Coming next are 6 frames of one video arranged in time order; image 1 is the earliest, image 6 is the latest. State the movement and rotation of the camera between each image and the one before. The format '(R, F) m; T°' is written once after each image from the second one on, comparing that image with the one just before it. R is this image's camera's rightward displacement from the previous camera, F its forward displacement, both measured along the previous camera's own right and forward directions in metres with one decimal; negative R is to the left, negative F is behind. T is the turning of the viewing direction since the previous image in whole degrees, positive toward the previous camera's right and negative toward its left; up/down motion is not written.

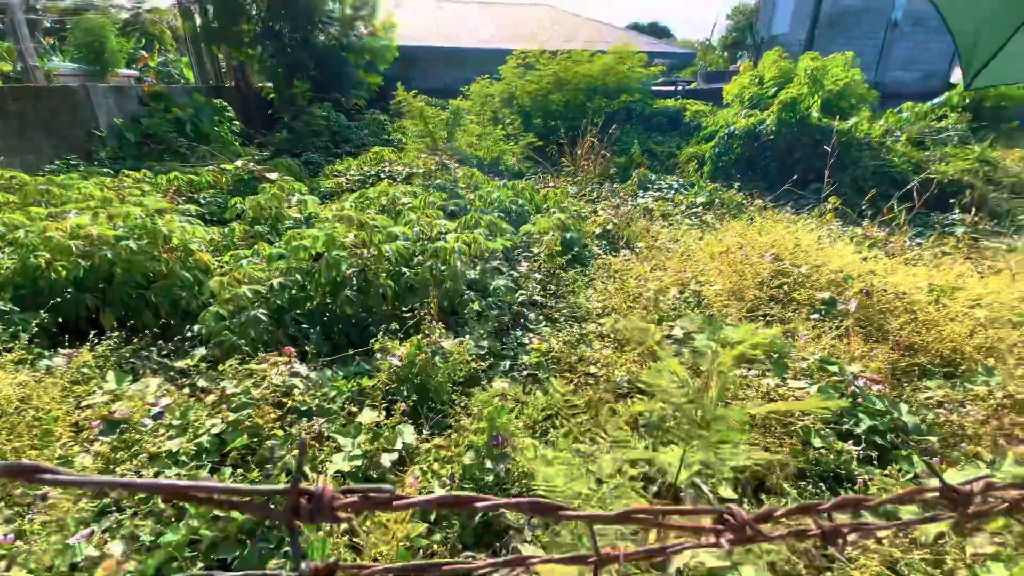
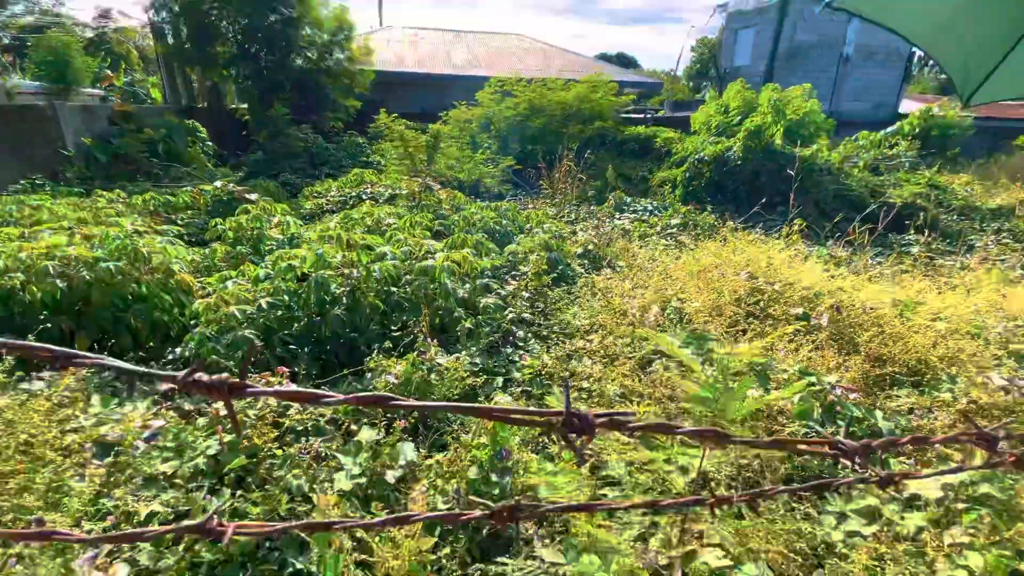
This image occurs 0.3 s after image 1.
(-0.1, -0.1) m; +3°
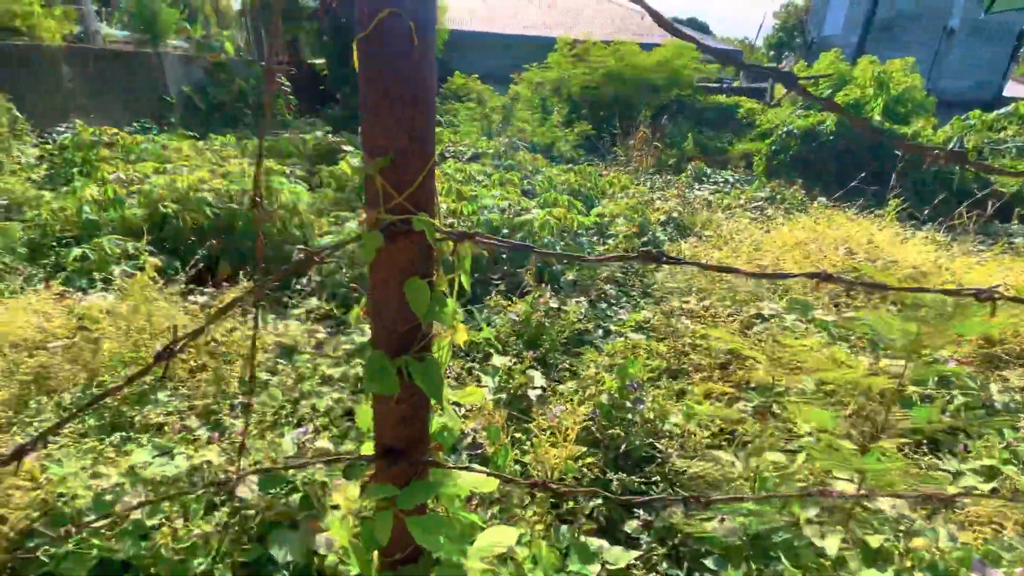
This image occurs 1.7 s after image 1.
(-0.4, -0.2) m; -5°
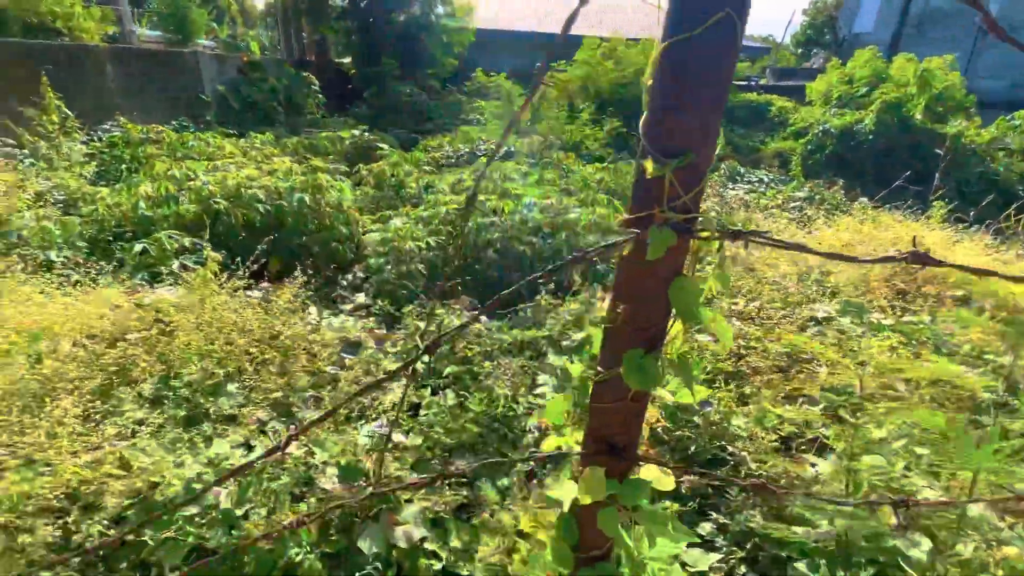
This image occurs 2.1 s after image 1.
(-0.2, 0.0) m; -2°
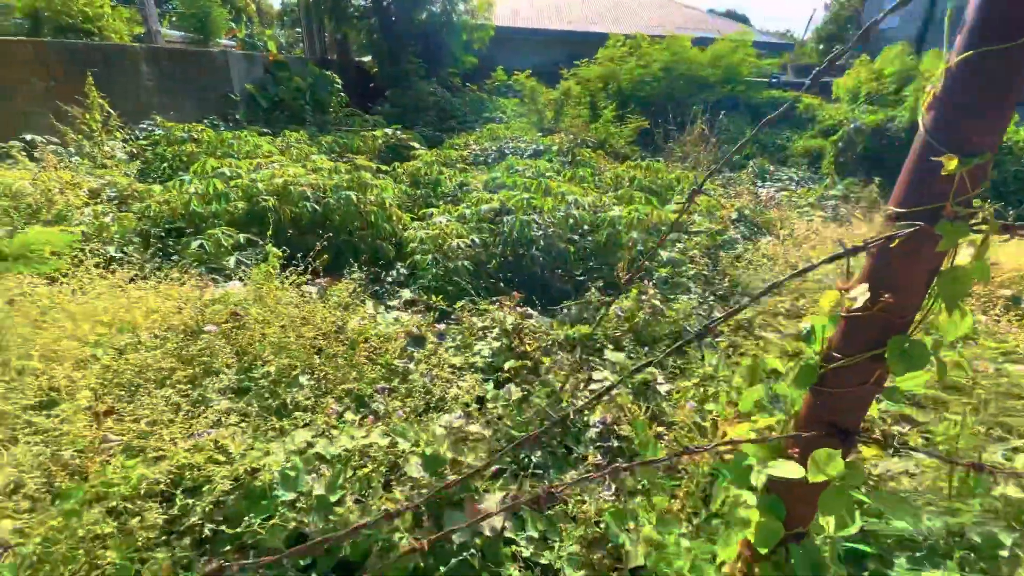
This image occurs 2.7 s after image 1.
(-0.2, 0.0) m; -1°
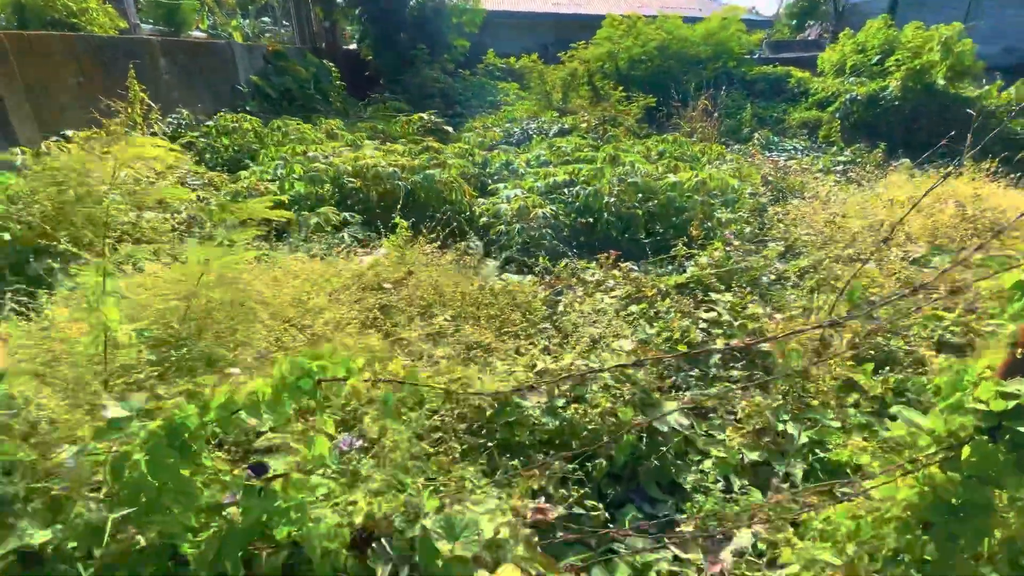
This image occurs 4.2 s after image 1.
(-0.8, -0.3) m; +3°
